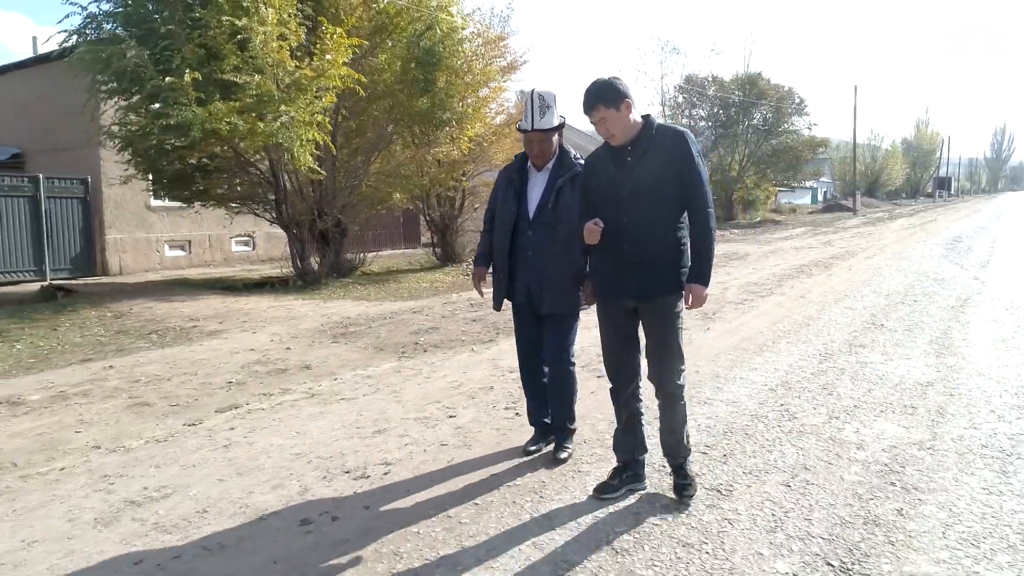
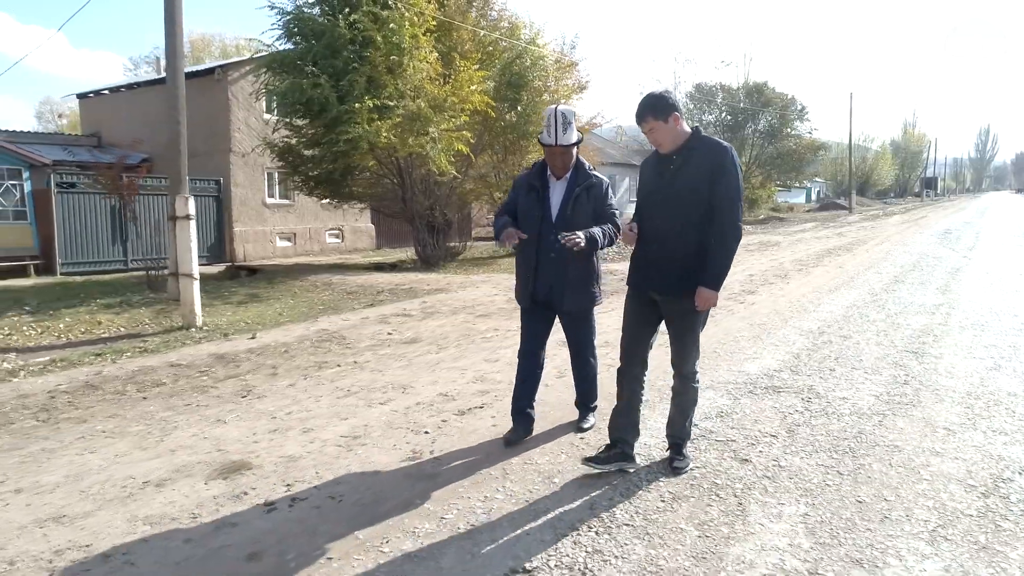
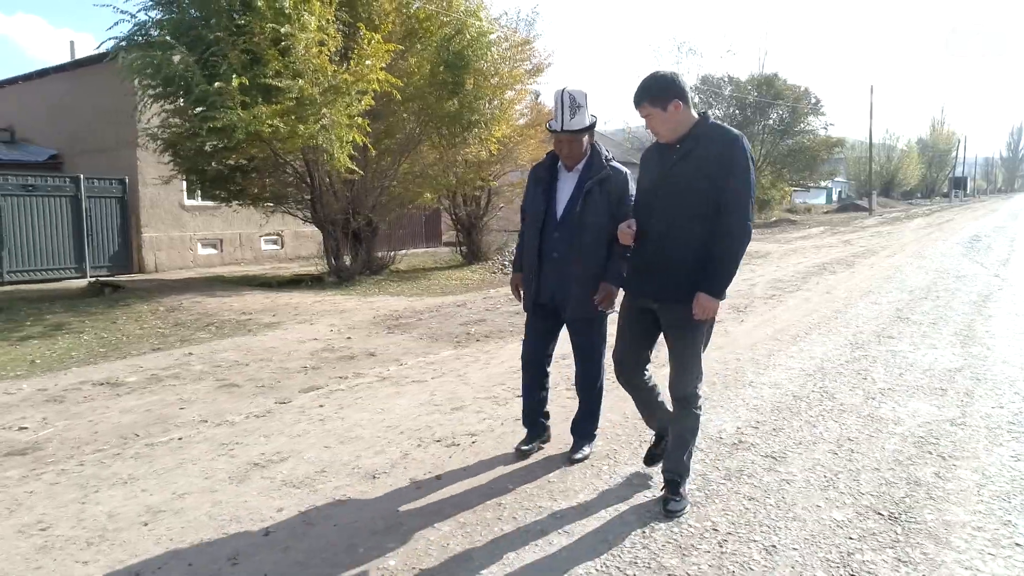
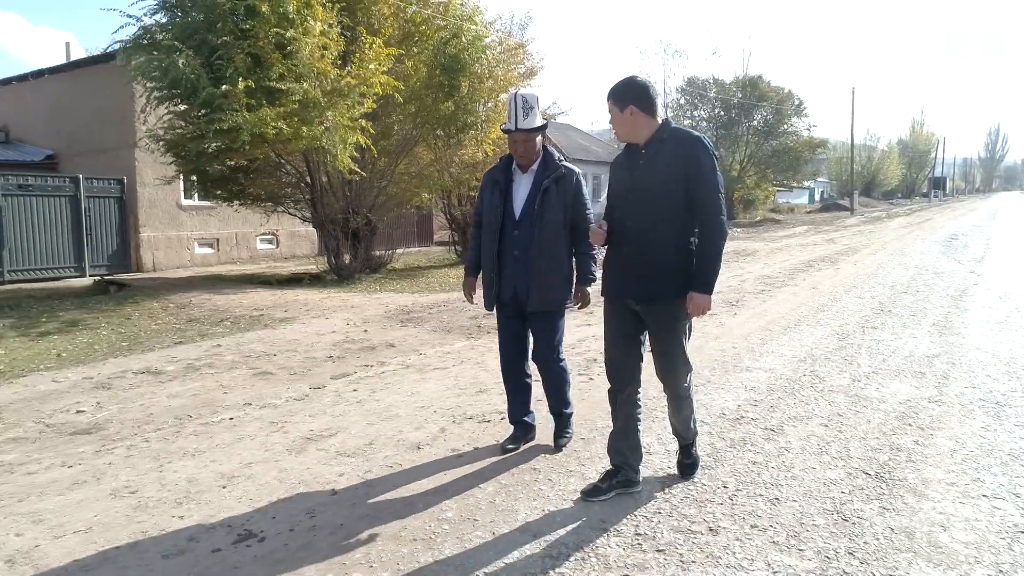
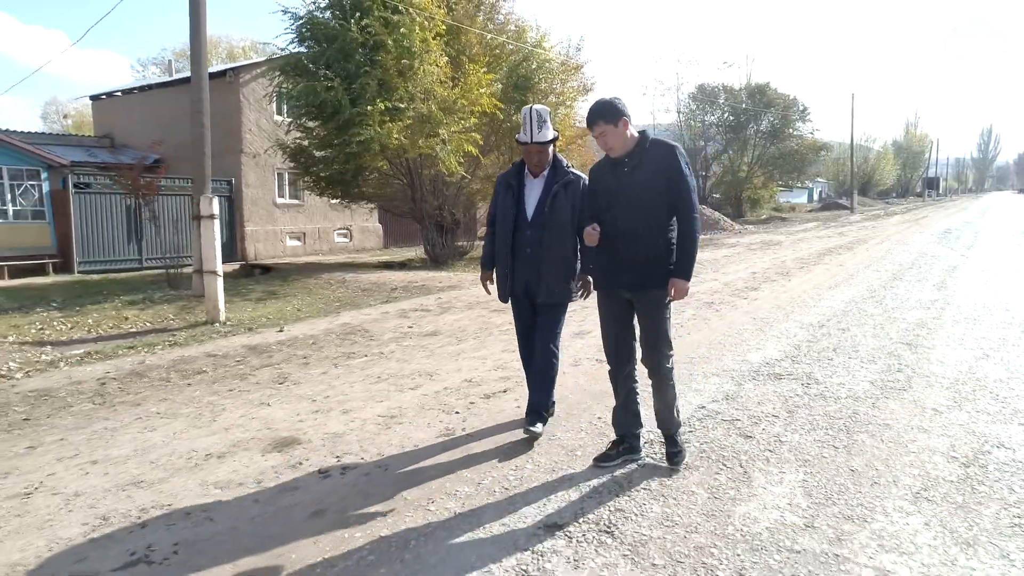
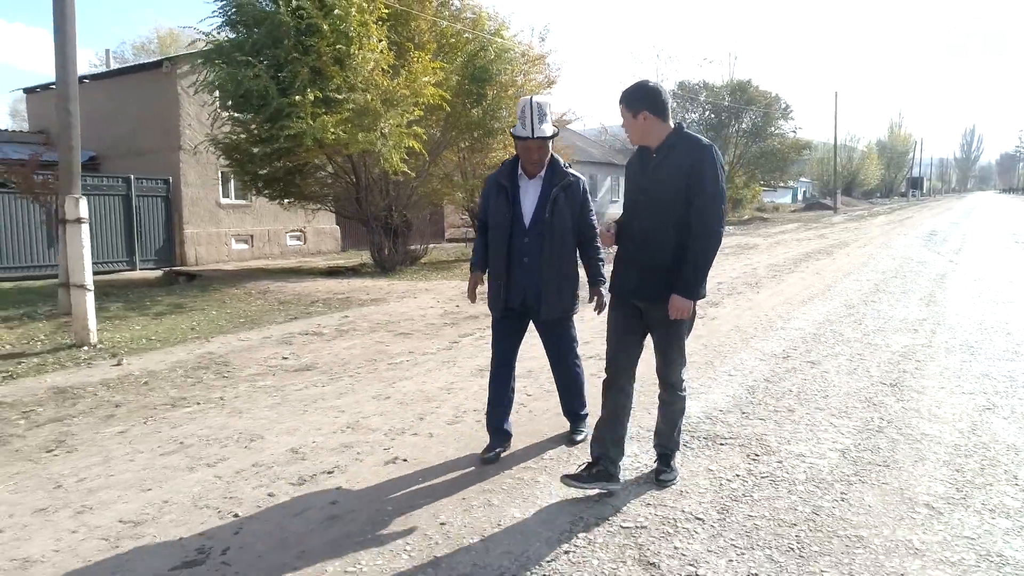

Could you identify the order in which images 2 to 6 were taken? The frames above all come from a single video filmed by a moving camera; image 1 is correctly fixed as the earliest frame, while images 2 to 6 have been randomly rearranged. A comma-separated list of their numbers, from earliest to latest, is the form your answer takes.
3, 4, 6, 2, 5
